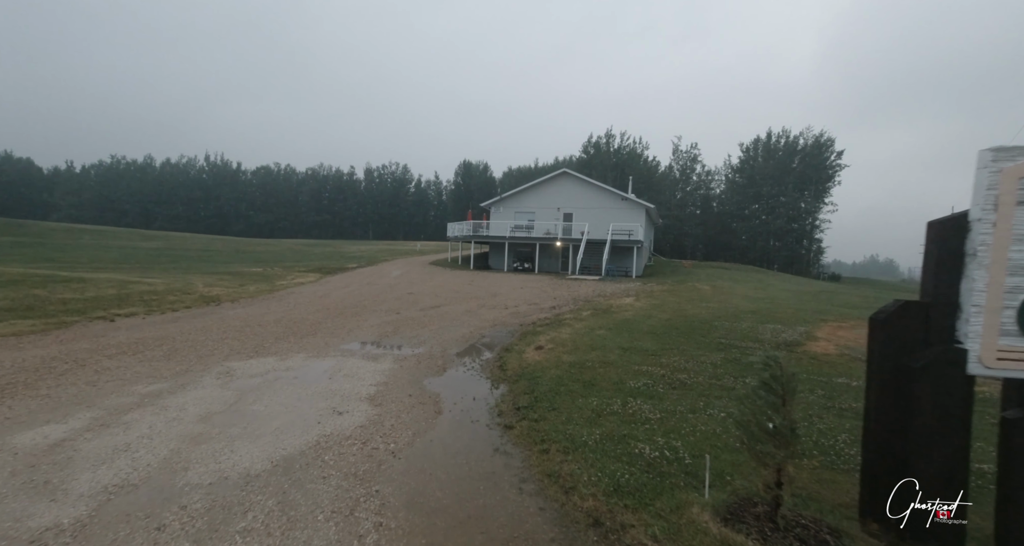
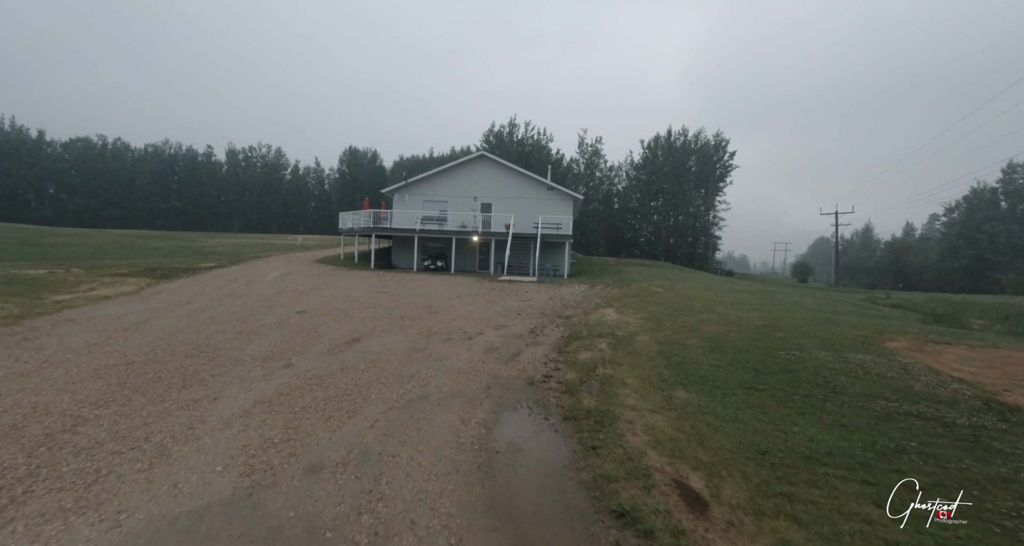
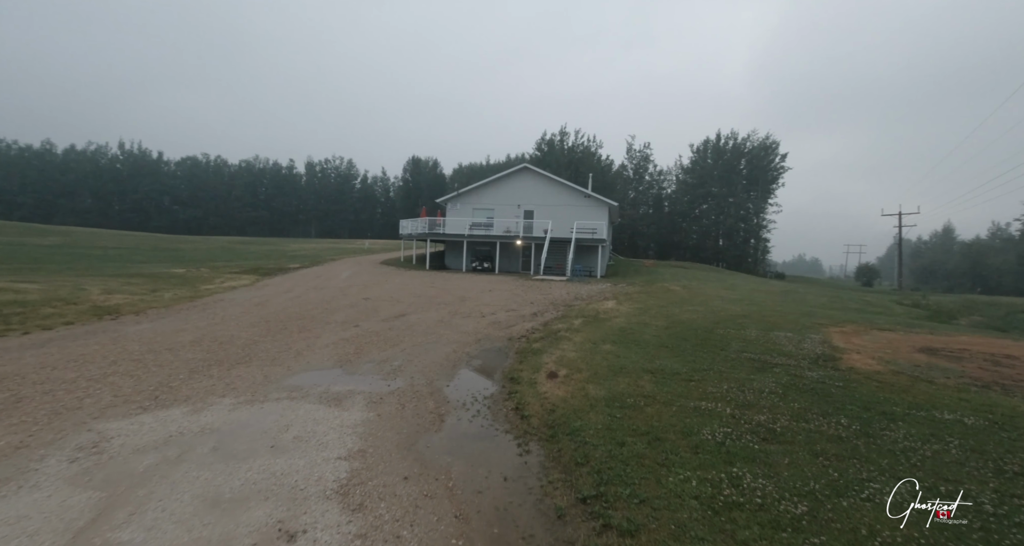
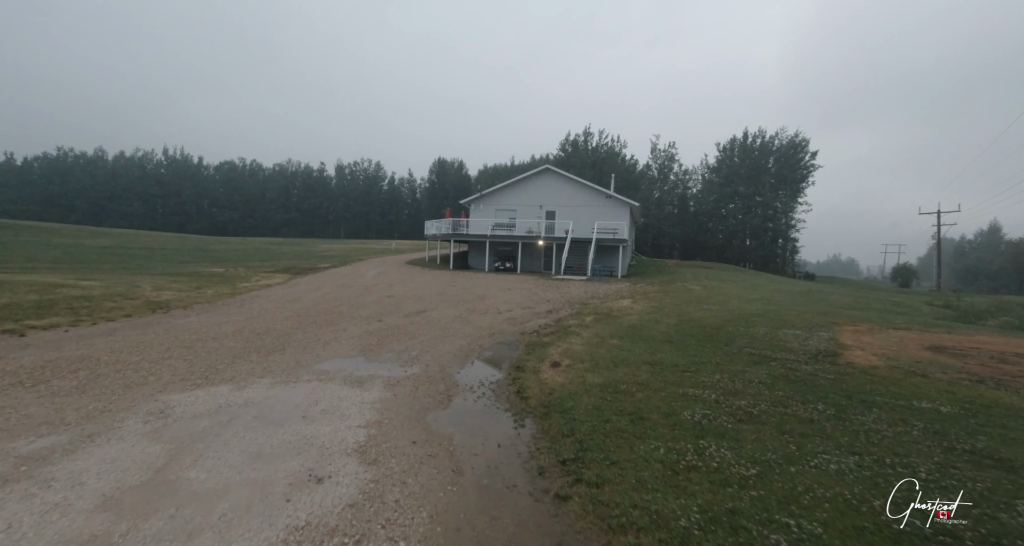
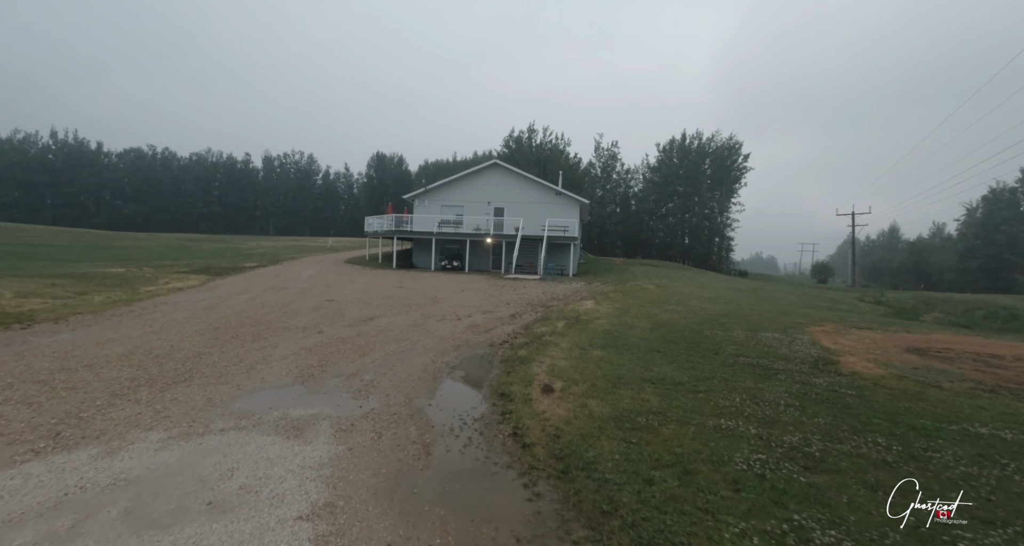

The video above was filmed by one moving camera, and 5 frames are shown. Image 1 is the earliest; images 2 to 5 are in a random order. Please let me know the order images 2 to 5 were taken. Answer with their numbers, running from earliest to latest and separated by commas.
4, 3, 5, 2
